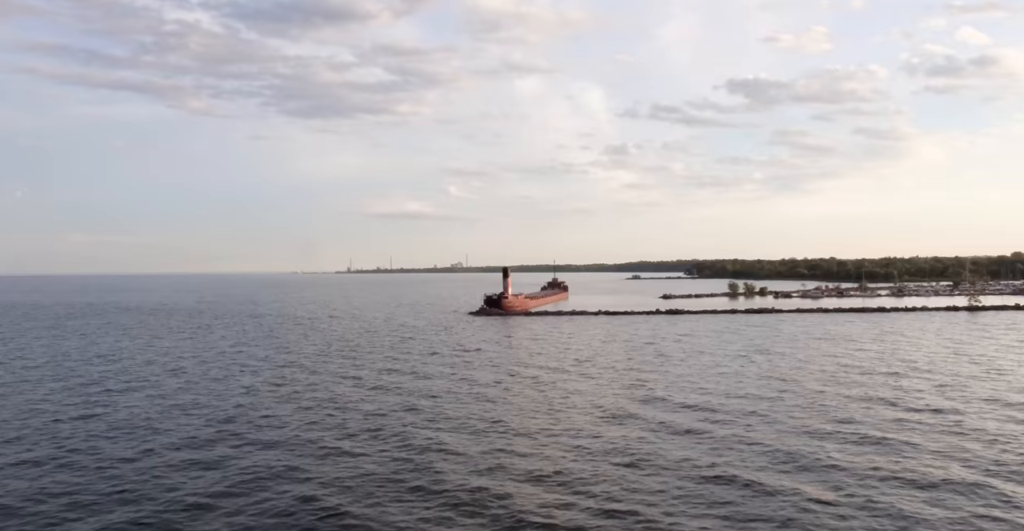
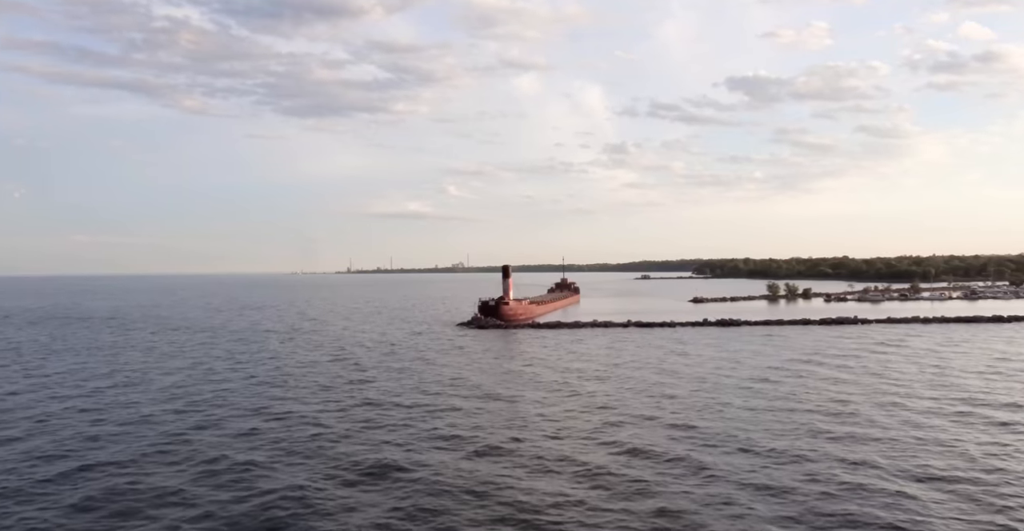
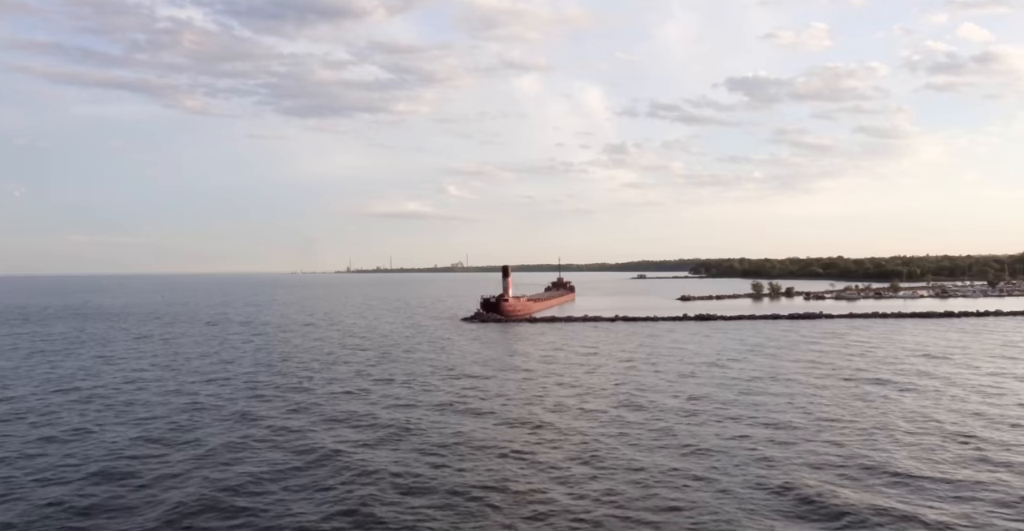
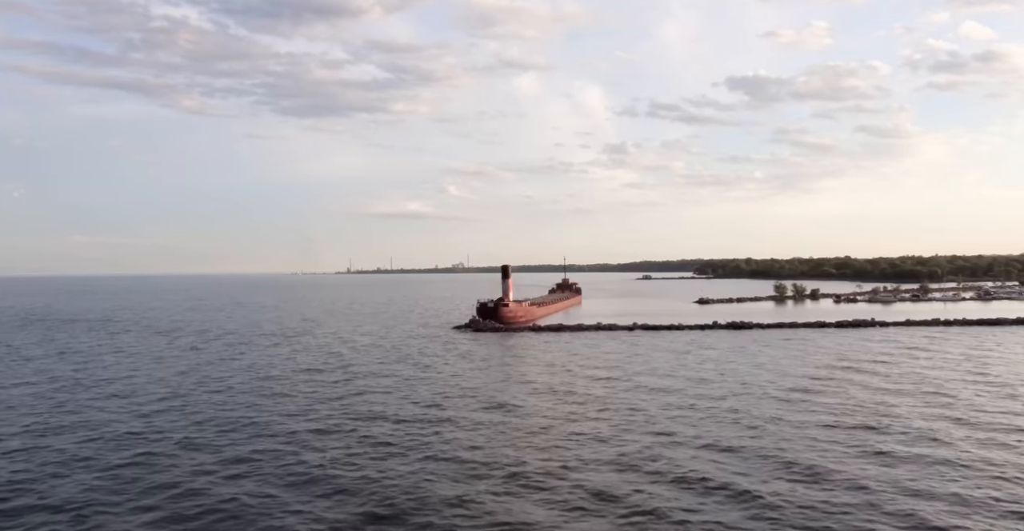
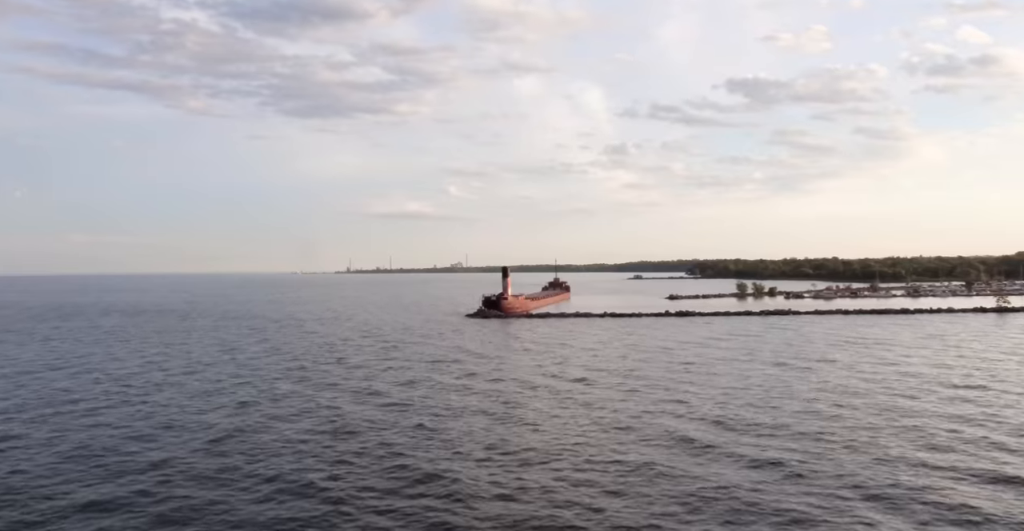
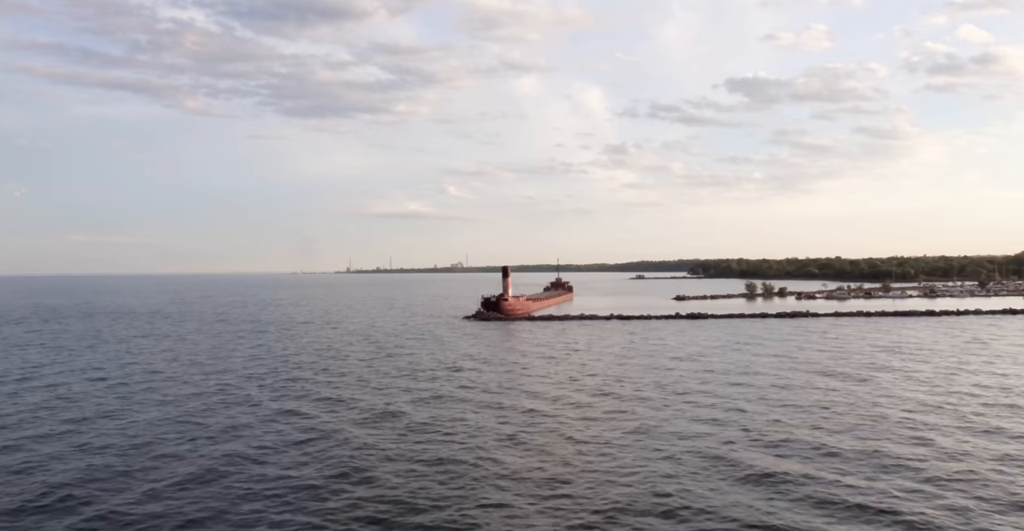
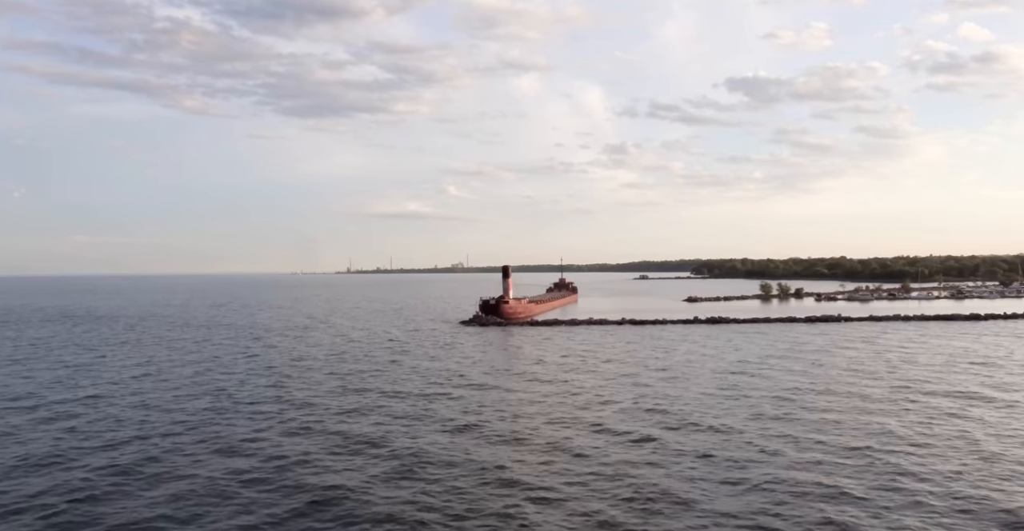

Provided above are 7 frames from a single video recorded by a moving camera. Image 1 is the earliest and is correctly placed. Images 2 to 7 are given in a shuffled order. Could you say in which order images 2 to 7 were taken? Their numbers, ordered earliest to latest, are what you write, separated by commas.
5, 6, 3, 7, 2, 4
